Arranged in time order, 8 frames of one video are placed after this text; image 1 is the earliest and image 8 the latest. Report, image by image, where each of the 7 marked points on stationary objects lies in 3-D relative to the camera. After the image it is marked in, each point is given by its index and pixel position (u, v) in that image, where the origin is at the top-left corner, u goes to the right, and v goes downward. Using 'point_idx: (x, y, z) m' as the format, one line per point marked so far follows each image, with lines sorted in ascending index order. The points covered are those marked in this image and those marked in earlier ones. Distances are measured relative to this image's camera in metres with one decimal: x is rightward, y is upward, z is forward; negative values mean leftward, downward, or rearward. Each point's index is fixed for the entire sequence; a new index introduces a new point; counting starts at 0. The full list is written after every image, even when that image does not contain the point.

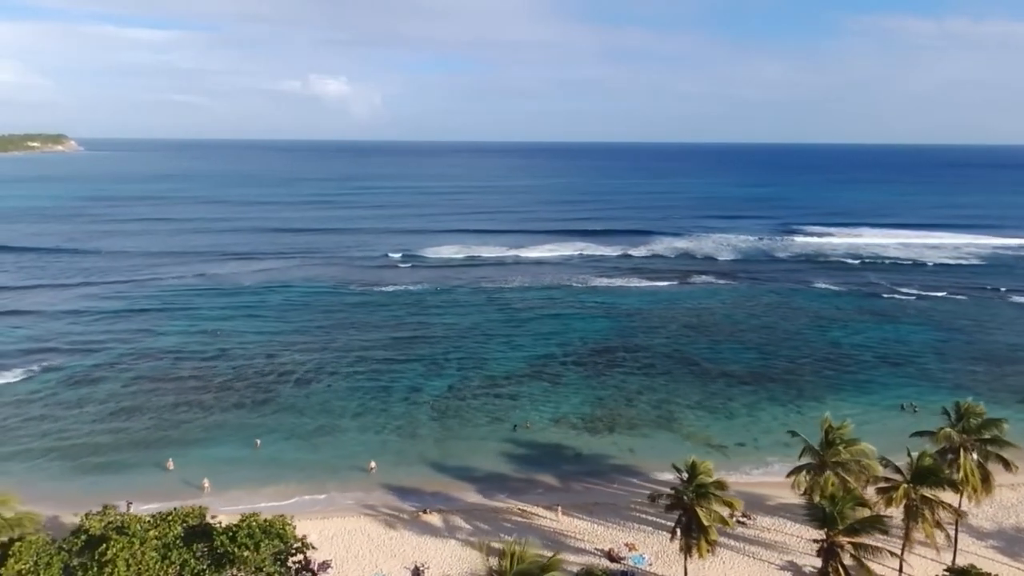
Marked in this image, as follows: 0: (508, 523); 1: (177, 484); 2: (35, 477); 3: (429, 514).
0: (-0.1, -5.7, +17.2) m
1: (-9.3, -5.4, +19.9) m
2: (-13.6, -5.5, +20.4) m
3: (-2.0, -5.6, +17.5) m
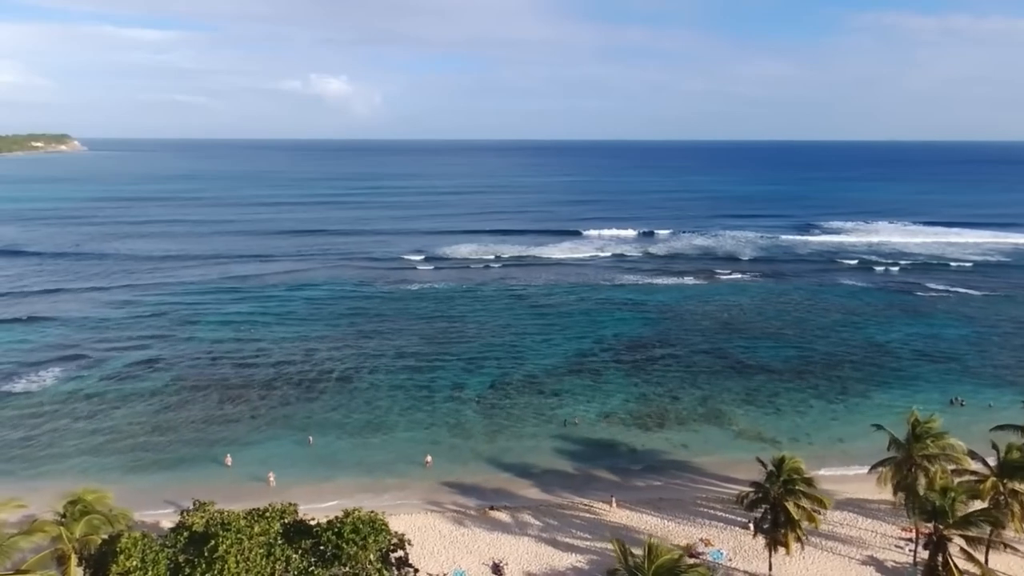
0: (+1.6, -5.6, +17.1) m
1: (-7.6, -5.3, +19.8) m
2: (-12.0, -5.4, +20.3) m
3: (-0.4, -5.5, +17.4) m
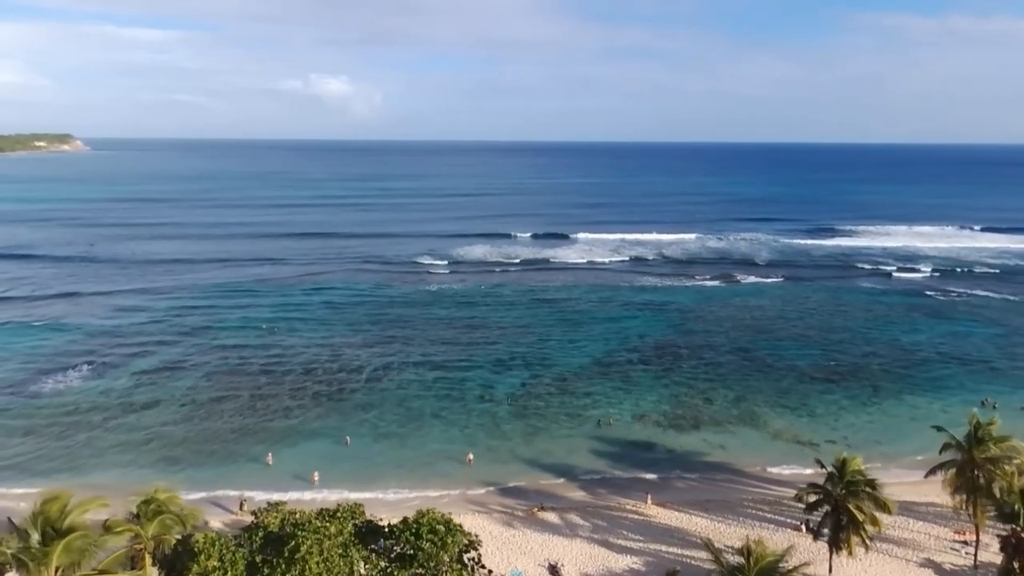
0: (+2.8, -5.6, +17.1) m
1: (-6.4, -5.3, +19.8) m
2: (-10.8, -5.4, +20.3) m
3: (+0.8, -5.5, +17.4) m
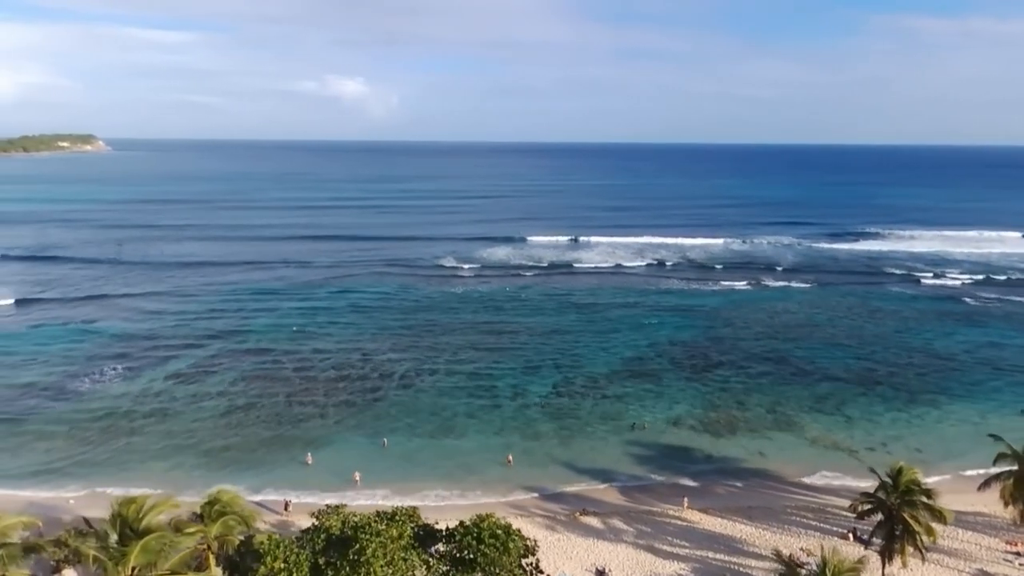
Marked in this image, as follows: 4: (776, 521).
0: (+3.8, -5.8, +17.1) m
1: (-5.3, -5.4, +20.0) m
2: (-9.6, -5.5, +20.6) m
3: (+1.9, -5.7, +17.4) m
4: (+6.5, -5.7, +17.3) m
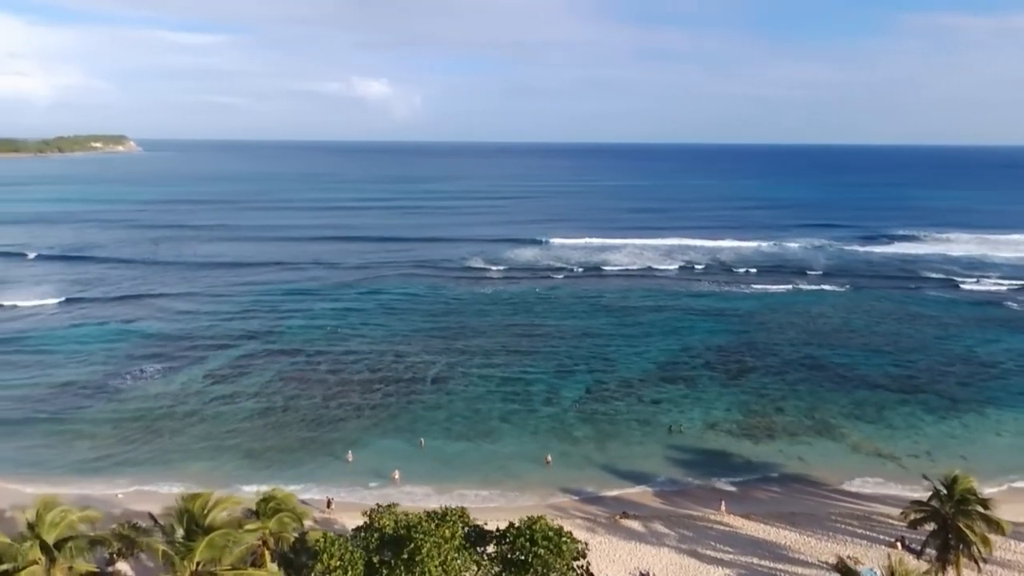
0: (+4.8, -5.8, +17.0) m
1: (-4.2, -5.4, +20.2) m
2: (-8.5, -5.4, +20.9) m
3: (+2.9, -5.7, +17.4) m
4: (+7.5, -5.8, +17.1) m
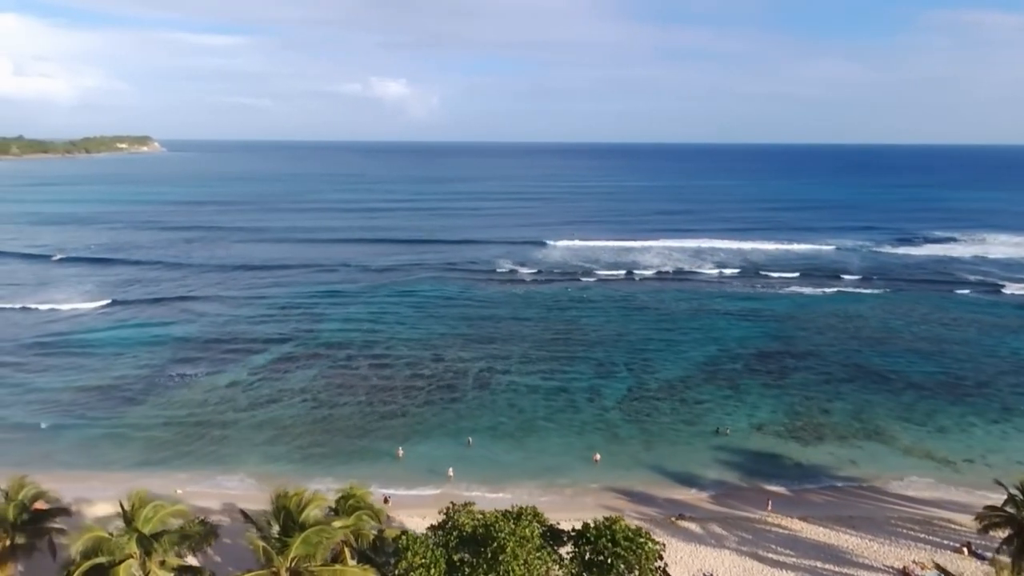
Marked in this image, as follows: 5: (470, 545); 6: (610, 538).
0: (+6.2, -5.9, +16.9) m
1: (-2.7, -5.4, +20.3) m
2: (-7.0, -5.4, +21.2) m
3: (+4.3, -5.8, +17.4) m
4: (+8.9, -5.9, +16.9) m
5: (-0.7, -4.1, +11.2) m
6: (+1.5, -4.0, +11.2) m
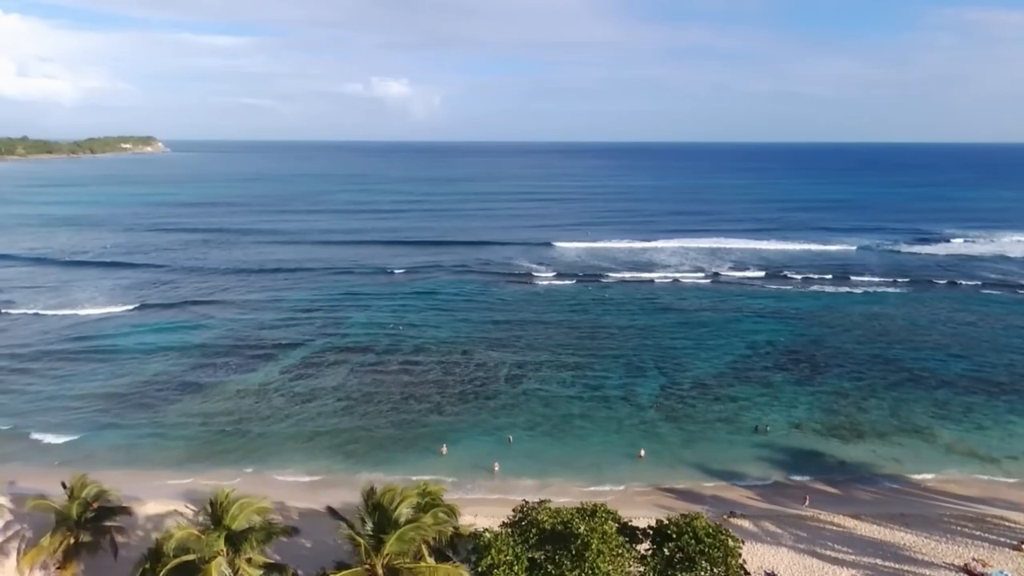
0: (+7.5, -5.8, +16.9) m
1: (-1.4, -5.4, +20.3) m
2: (-5.7, -5.4, +21.2) m
3: (+5.6, -5.7, +17.3) m
4: (+10.2, -5.8, +16.9) m
5: (+0.6, -4.0, +11.2) m
6: (+2.7, -3.9, +11.2) m
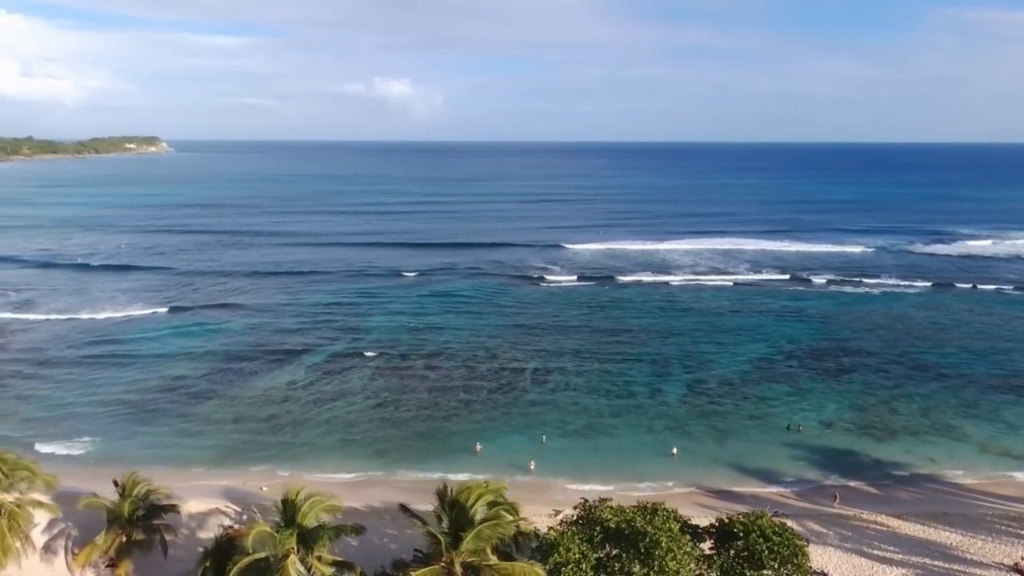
0: (+8.5, -5.8, +16.8) m
1: (-0.4, -5.3, +20.3) m
2: (-4.7, -5.4, +21.2) m
3: (+6.6, -5.7, +17.3) m
4: (+11.2, -5.8, +16.9) m
5: (+1.6, -4.0, +11.2) m
6: (+3.8, -3.9, +11.2) m
